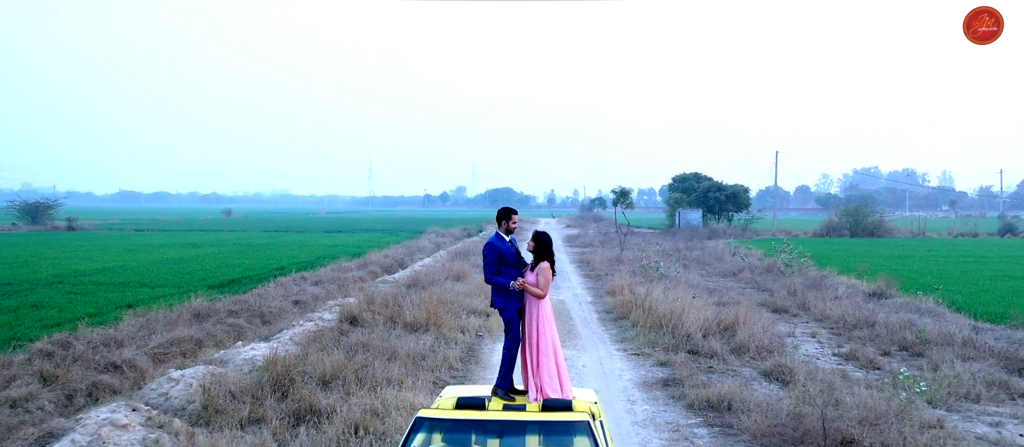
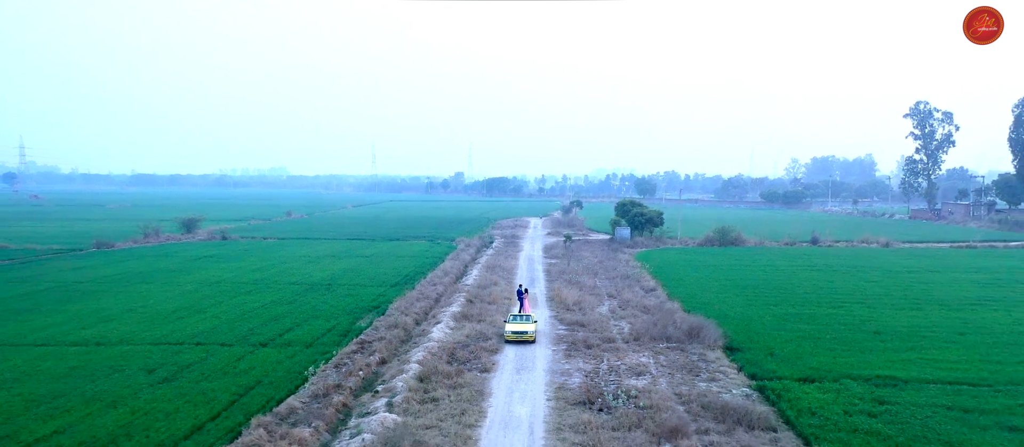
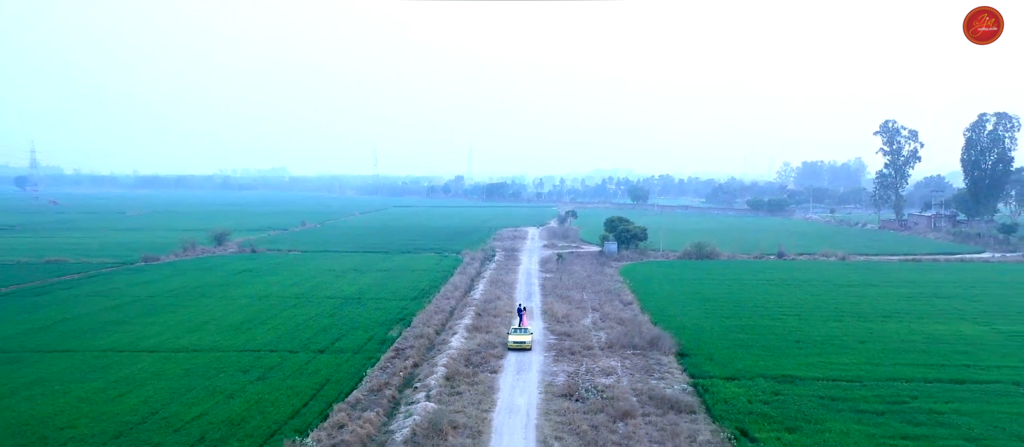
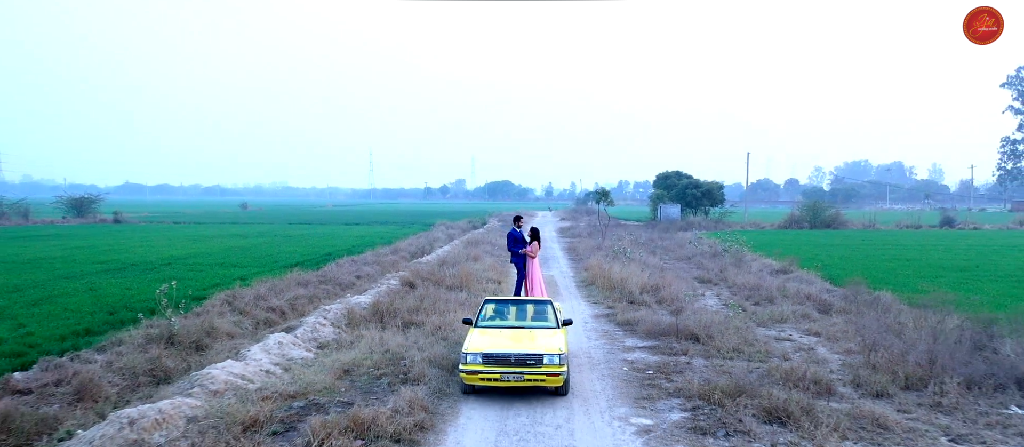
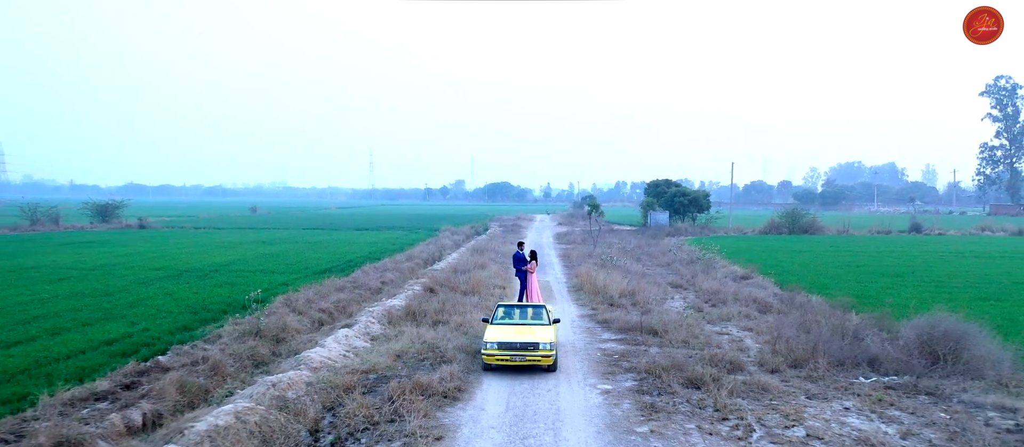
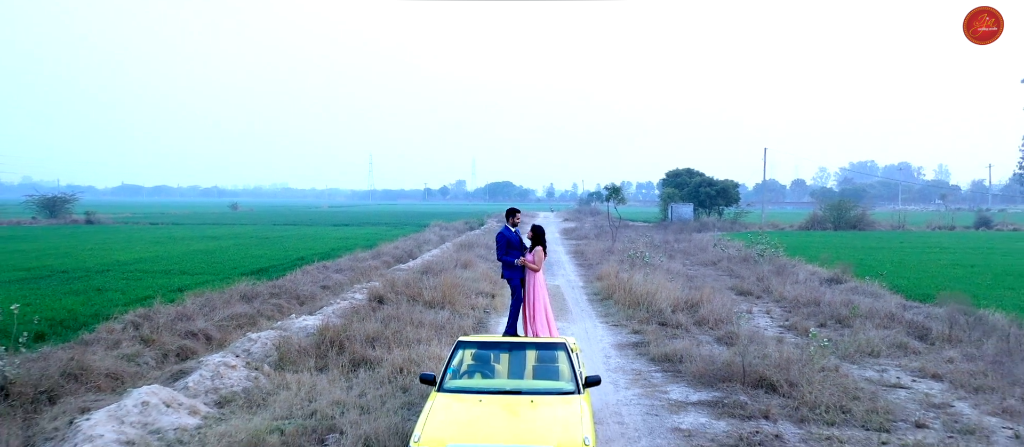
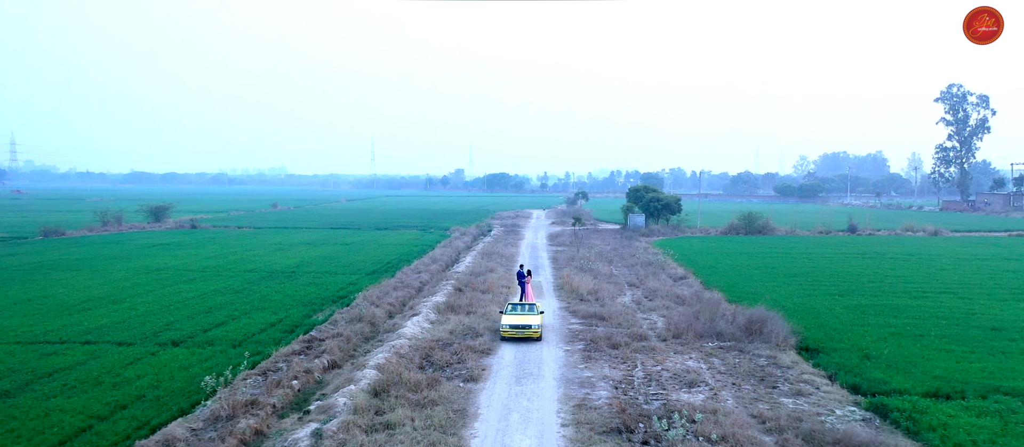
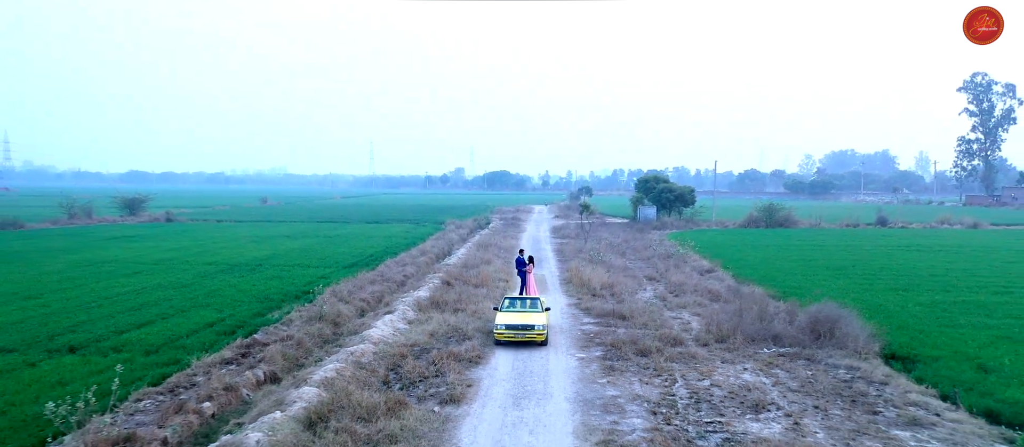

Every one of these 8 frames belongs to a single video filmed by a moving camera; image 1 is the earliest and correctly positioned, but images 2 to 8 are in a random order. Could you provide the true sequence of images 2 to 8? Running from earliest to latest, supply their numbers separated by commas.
6, 4, 5, 8, 7, 2, 3
